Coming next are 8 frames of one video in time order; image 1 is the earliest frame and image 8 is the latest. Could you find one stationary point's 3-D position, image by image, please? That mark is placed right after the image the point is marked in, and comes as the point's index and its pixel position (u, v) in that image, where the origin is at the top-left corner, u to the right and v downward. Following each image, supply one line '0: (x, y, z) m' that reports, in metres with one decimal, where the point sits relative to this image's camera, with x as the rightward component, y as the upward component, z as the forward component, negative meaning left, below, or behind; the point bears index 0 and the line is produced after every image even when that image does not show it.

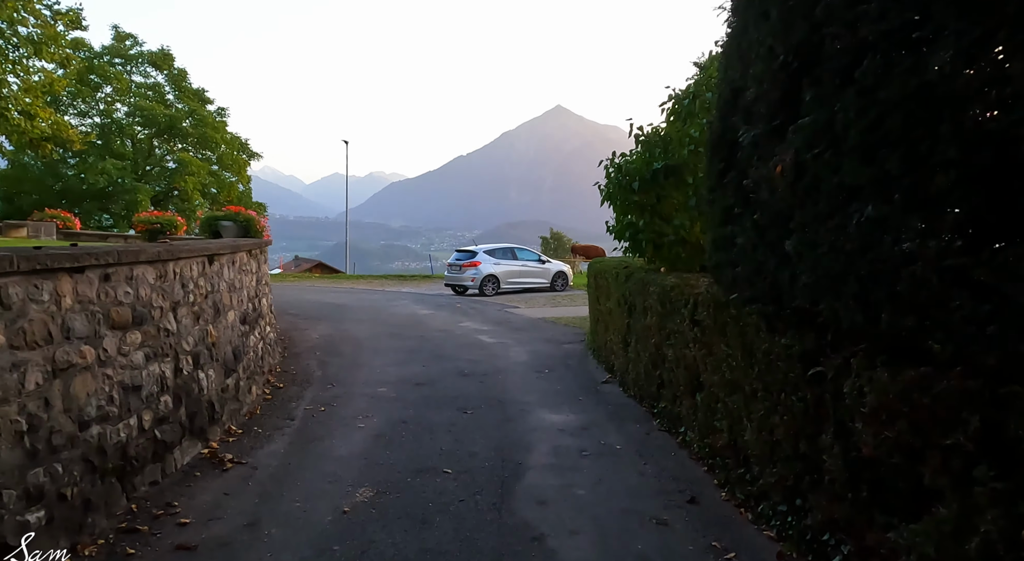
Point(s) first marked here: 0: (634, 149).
0: (+1.5, +1.6, +7.9) m
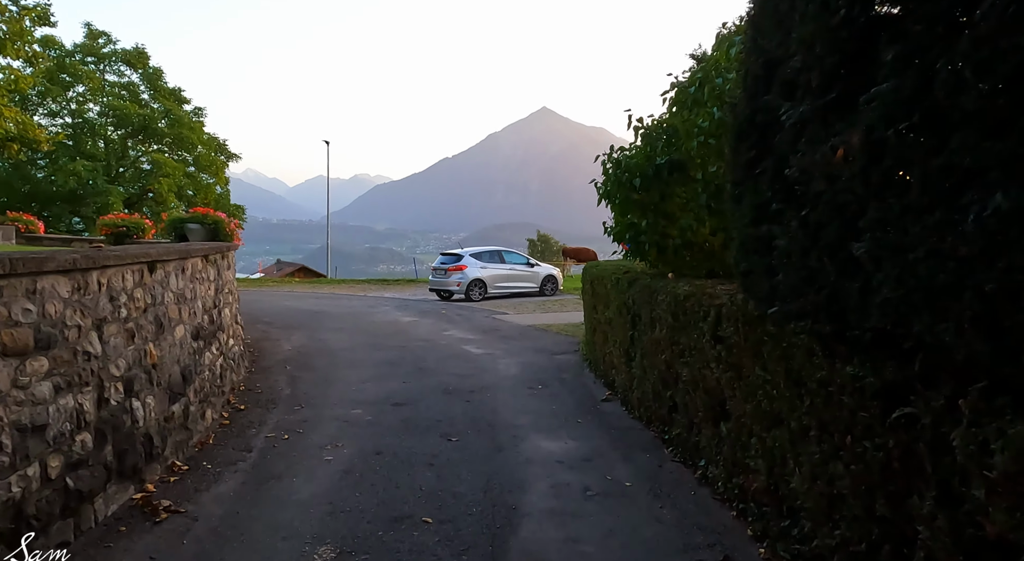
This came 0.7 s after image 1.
0: (+1.4, +1.5, +7.2) m
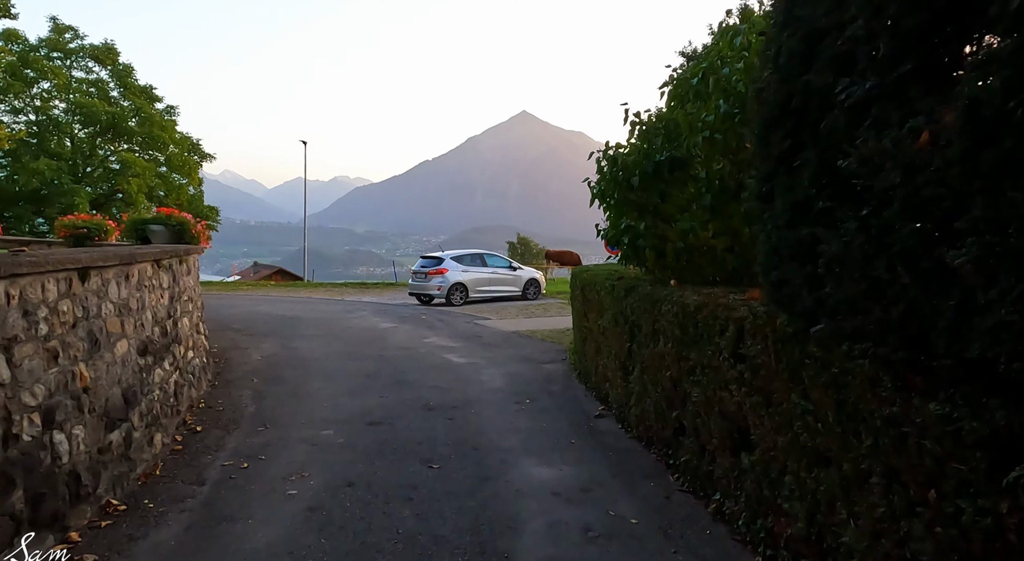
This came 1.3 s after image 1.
0: (+1.2, +1.5, +6.7) m
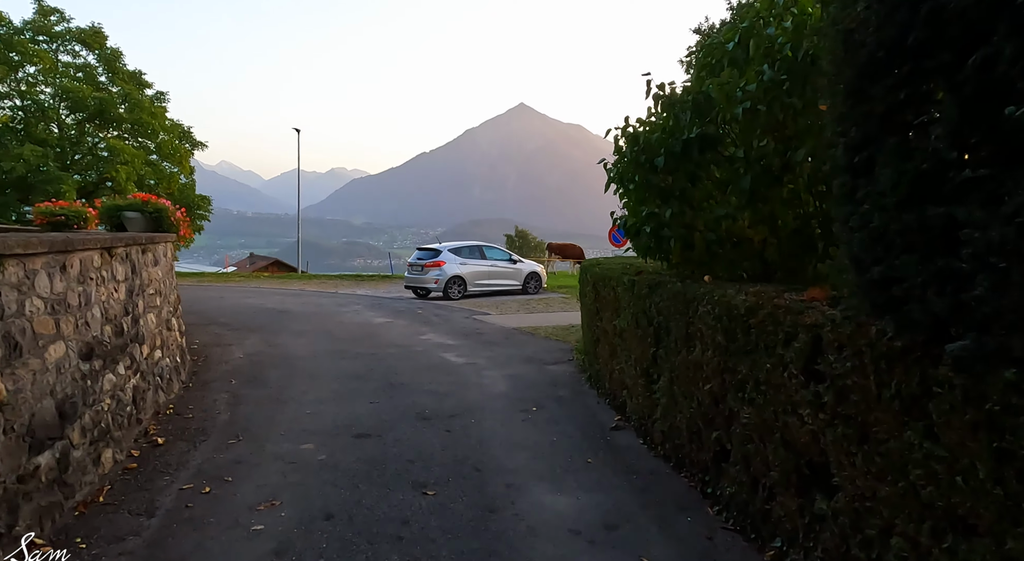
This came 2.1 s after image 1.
0: (+1.3, +1.5, +5.9) m
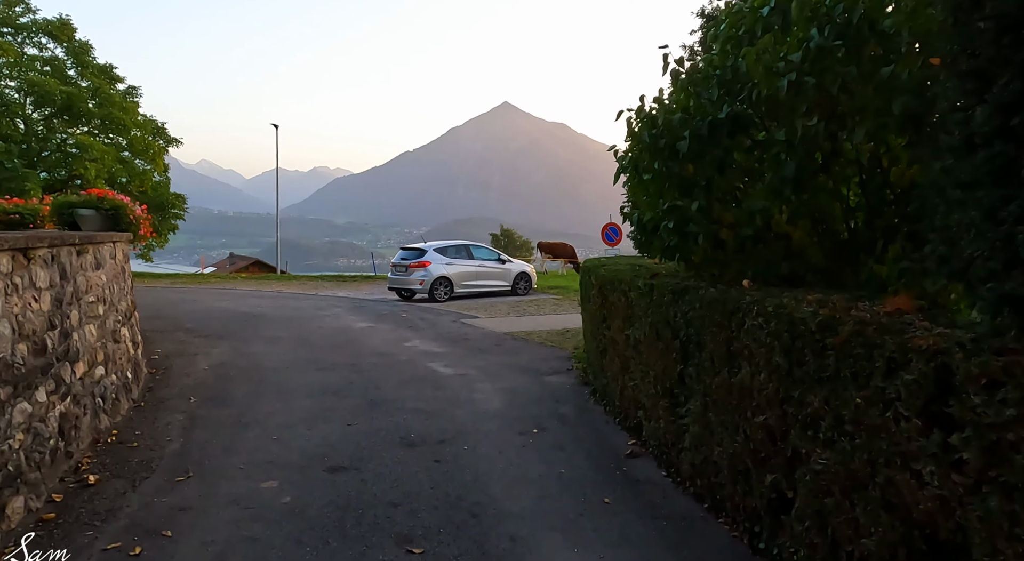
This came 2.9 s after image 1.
0: (+1.3, +1.5, +5.2) m
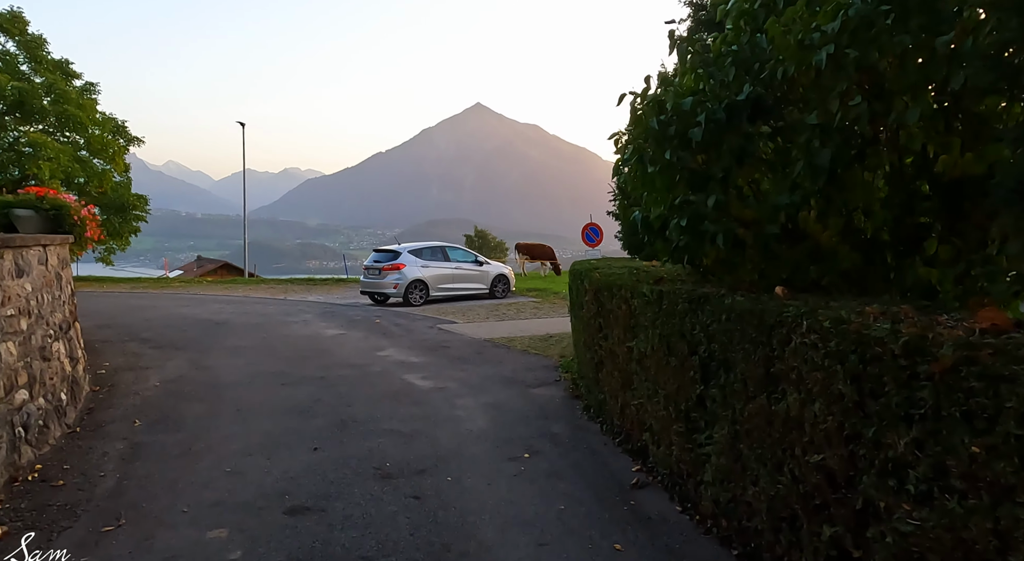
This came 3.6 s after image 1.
0: (+1.2, +1.4, +4.6) m
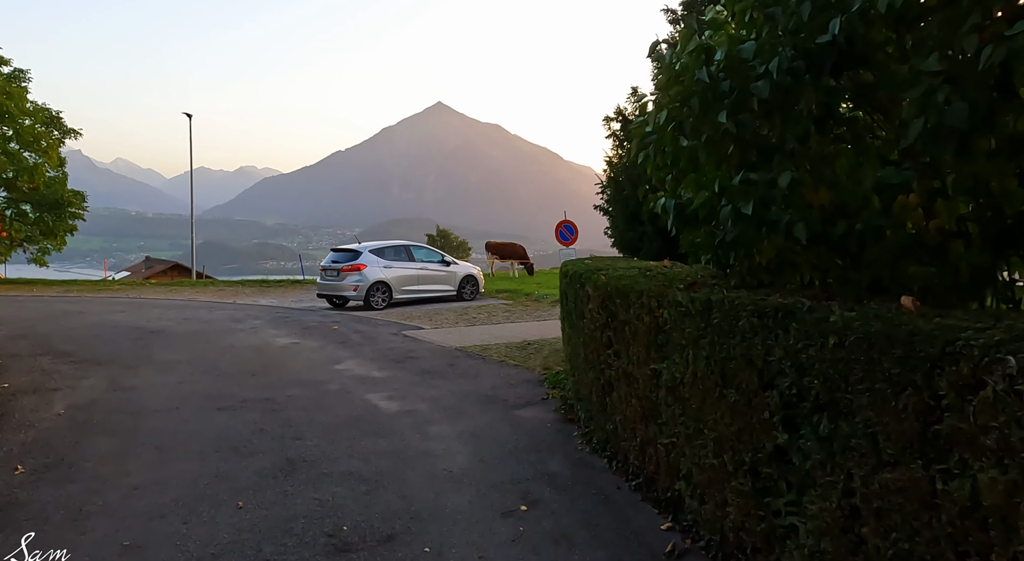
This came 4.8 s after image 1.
0: (+1.2, +1.4, +3.5) m
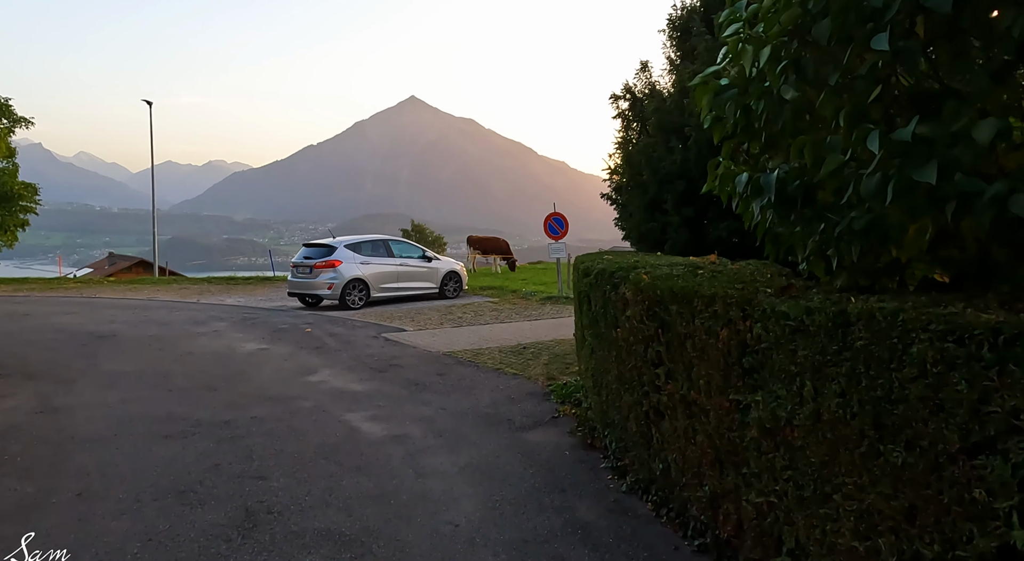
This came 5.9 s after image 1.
0: (+1.3, +1.4, +2.5) m
